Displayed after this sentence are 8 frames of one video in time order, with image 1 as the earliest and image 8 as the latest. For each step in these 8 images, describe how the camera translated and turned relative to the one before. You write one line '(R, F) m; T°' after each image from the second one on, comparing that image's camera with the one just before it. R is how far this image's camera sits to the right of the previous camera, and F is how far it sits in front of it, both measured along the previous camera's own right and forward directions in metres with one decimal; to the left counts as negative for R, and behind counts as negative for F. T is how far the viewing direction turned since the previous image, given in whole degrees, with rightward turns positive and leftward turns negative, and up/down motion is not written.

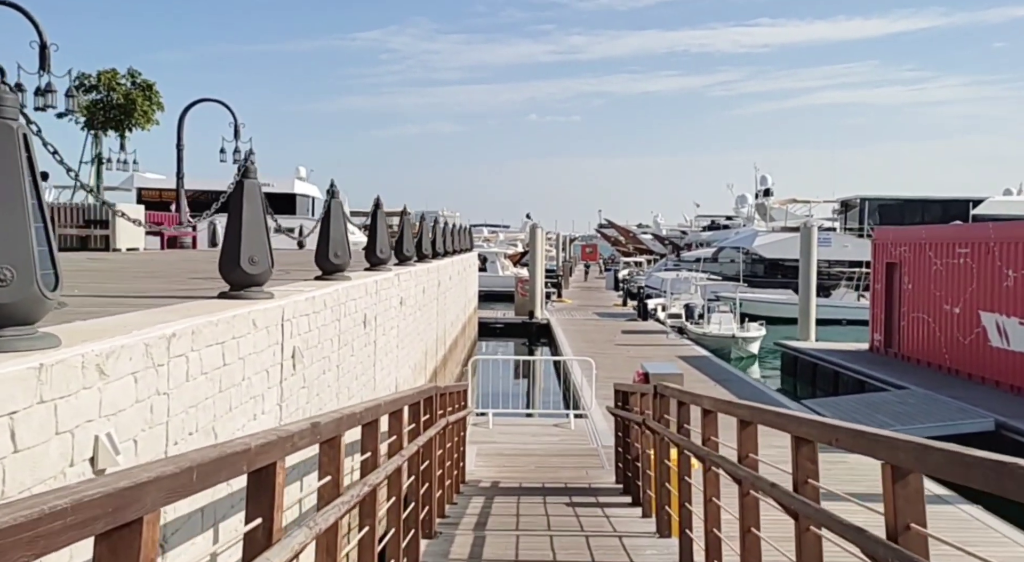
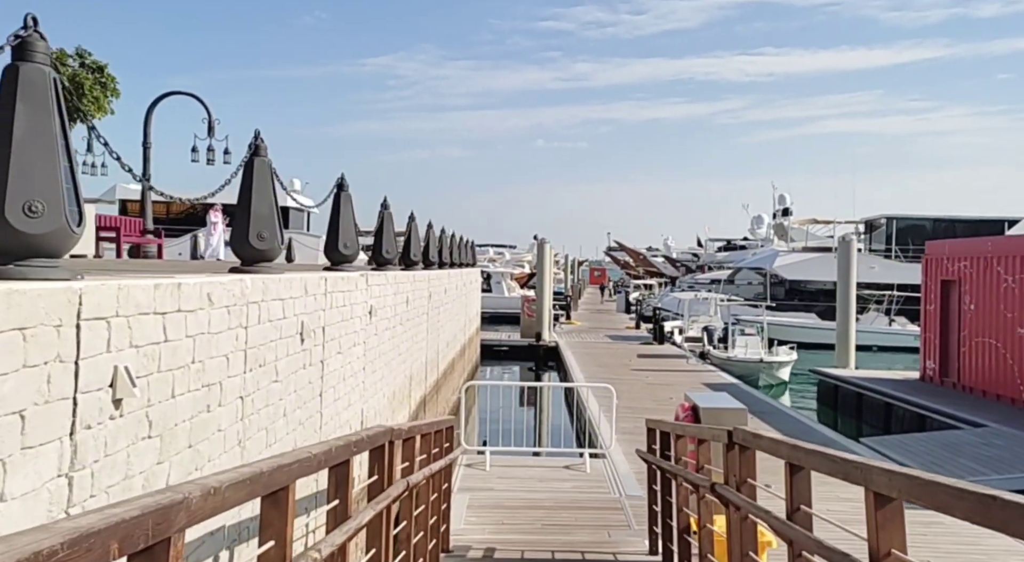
(0.0, +1.9) m; 0°
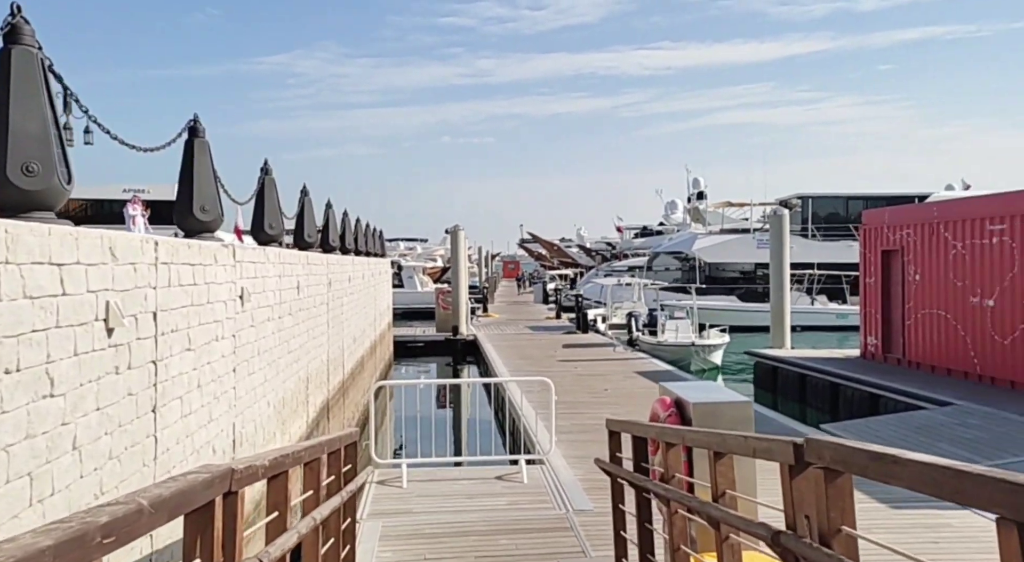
(0.0, +1.4) m; +5°
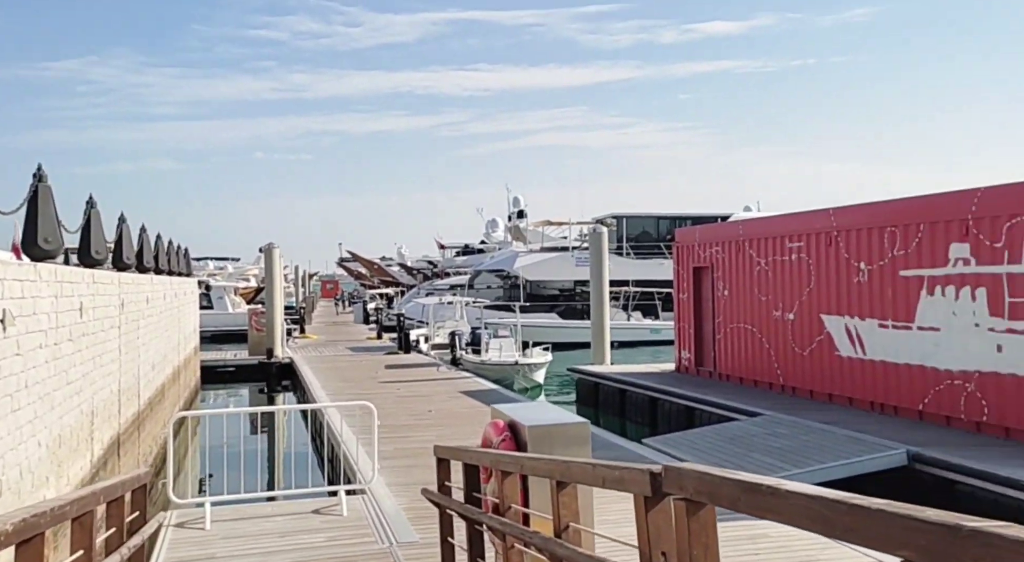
(0.0, +0.3) m; +11°
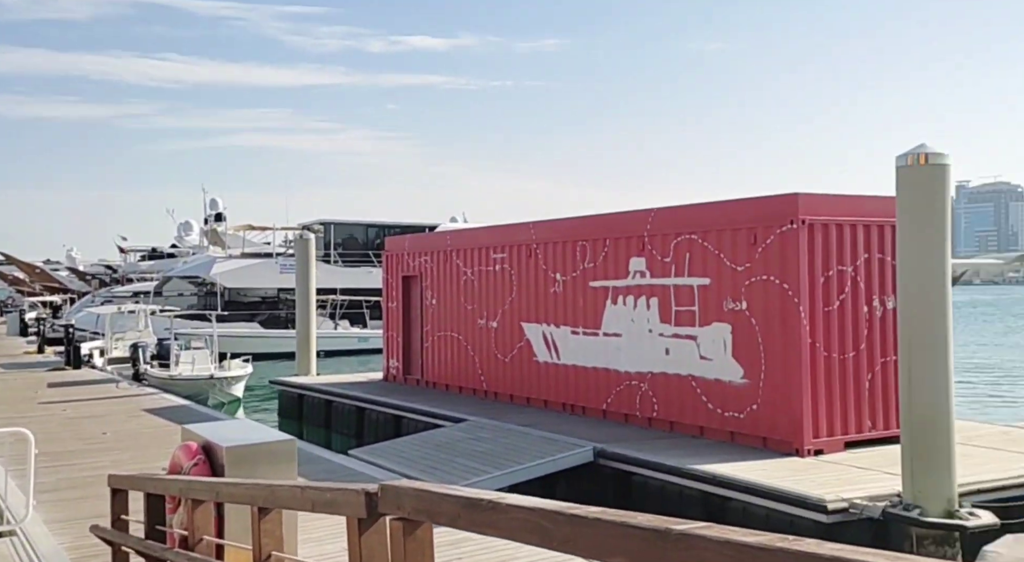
(0.0, +0.4) m; +18°
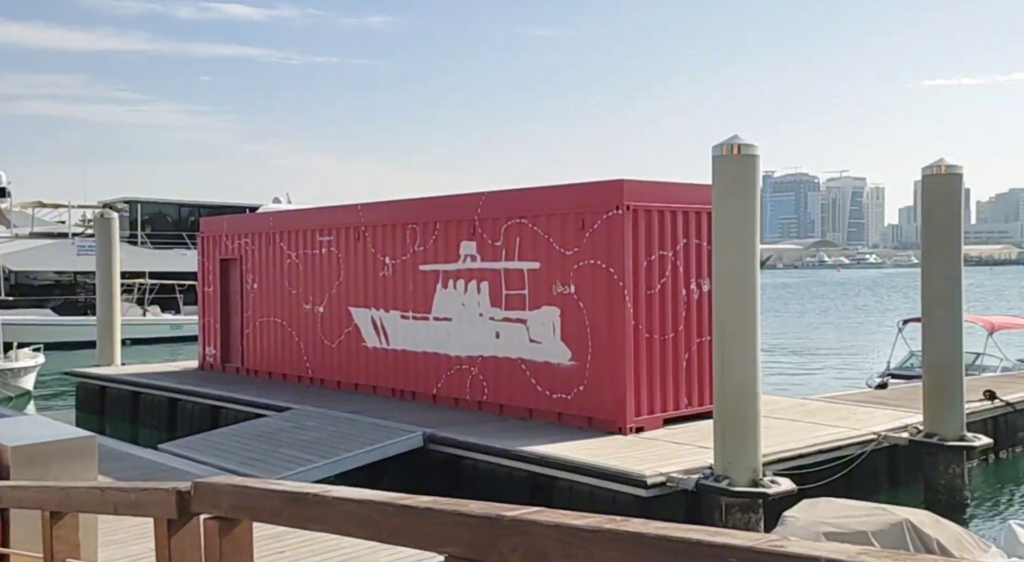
(+0.1, +0.3) m; +10°
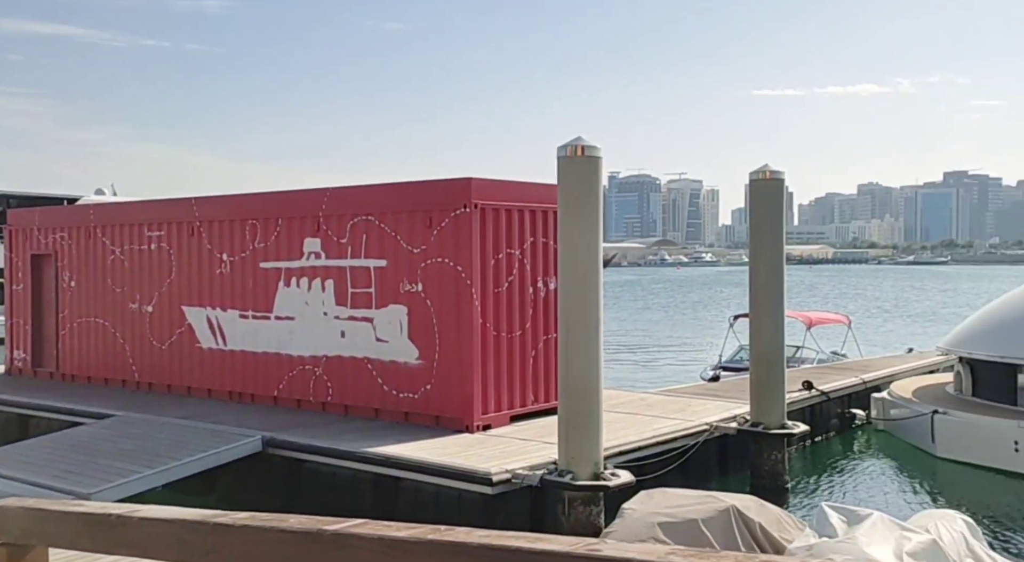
(+0.1, +0.1) m; +9°
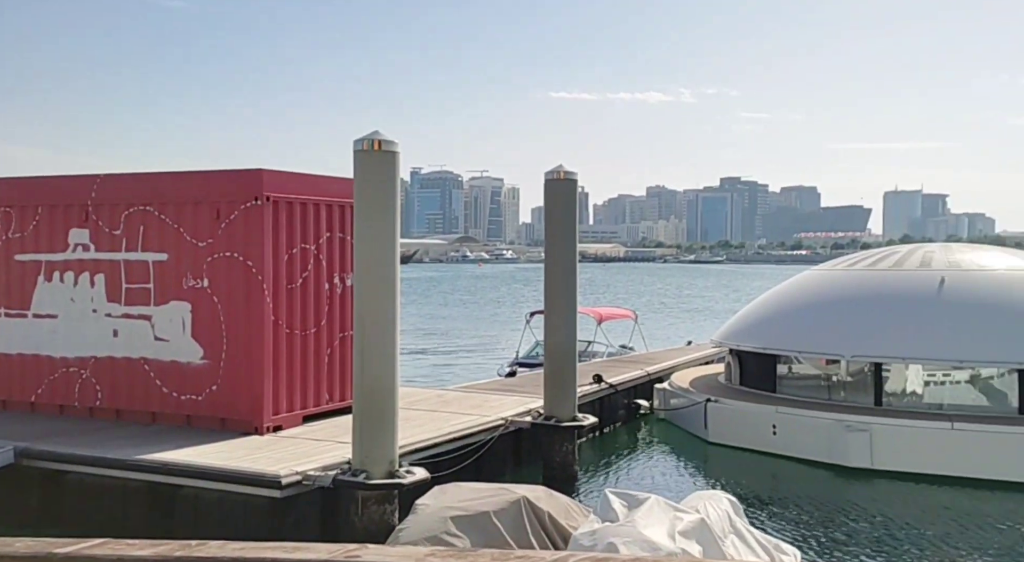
(+0.2, +0.3) m; +12°
